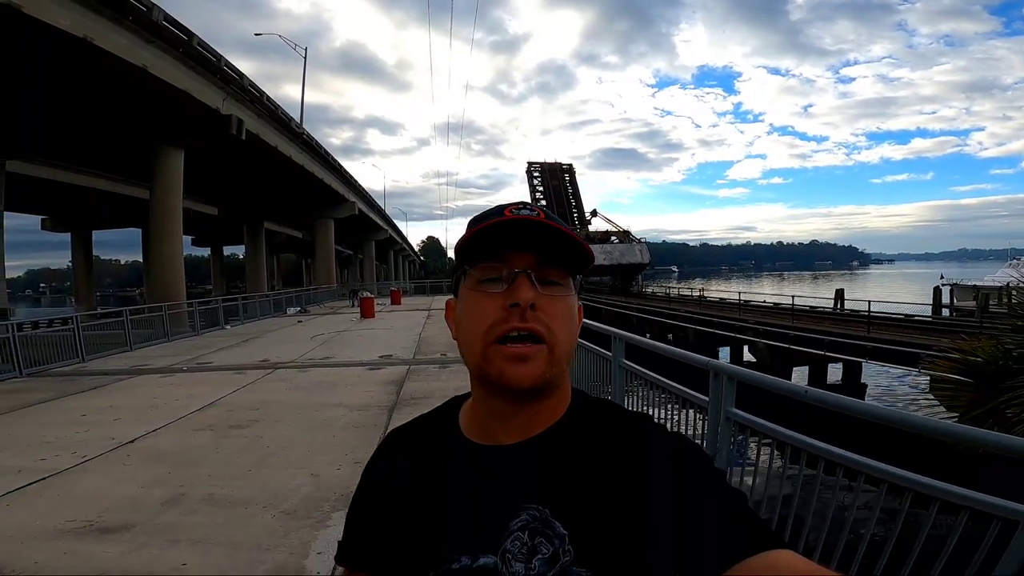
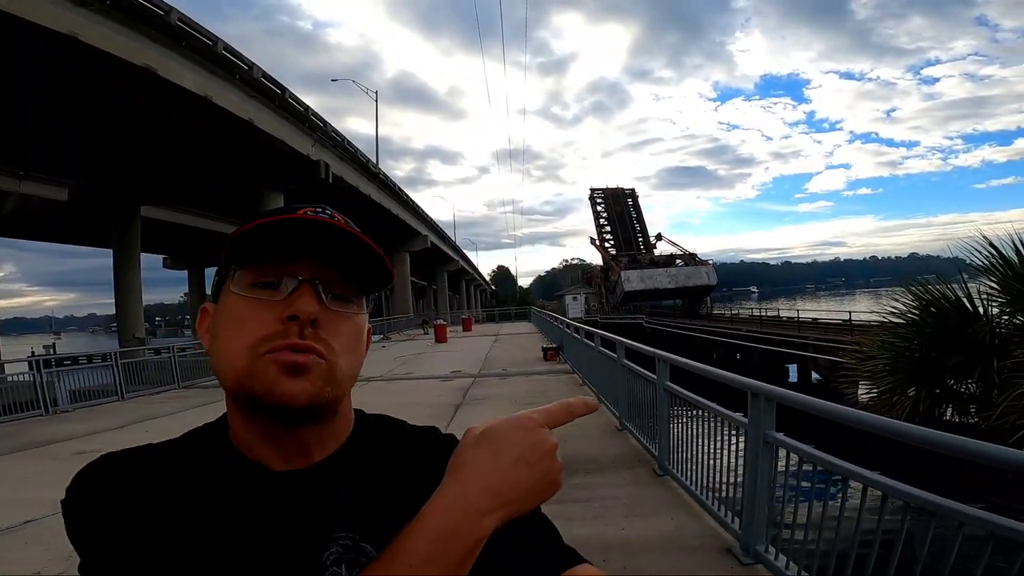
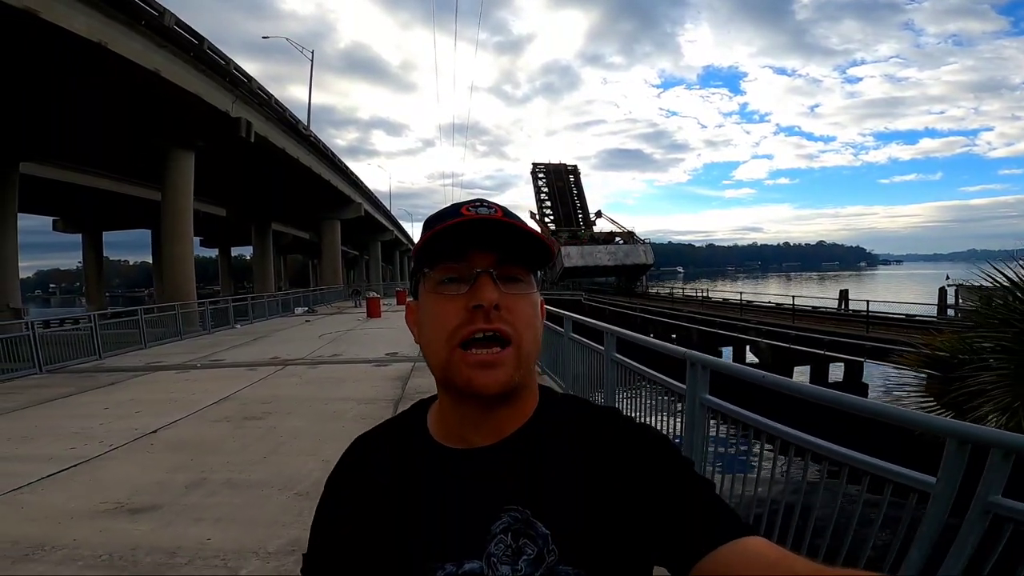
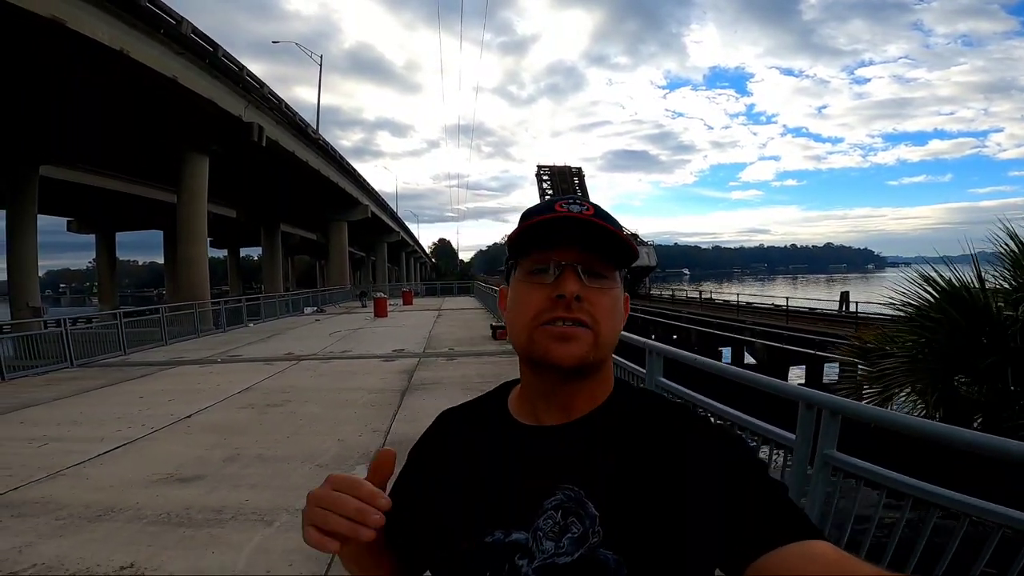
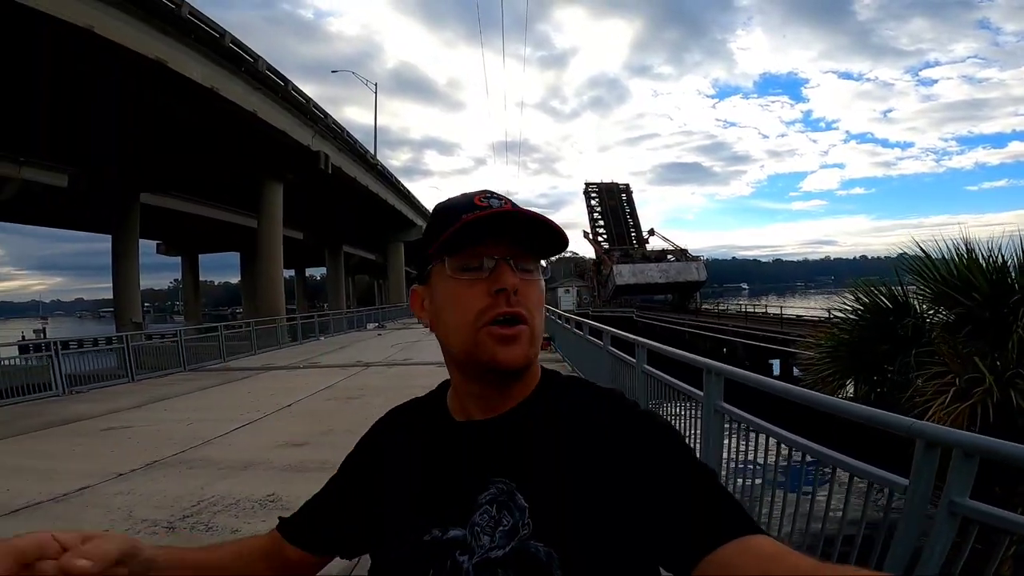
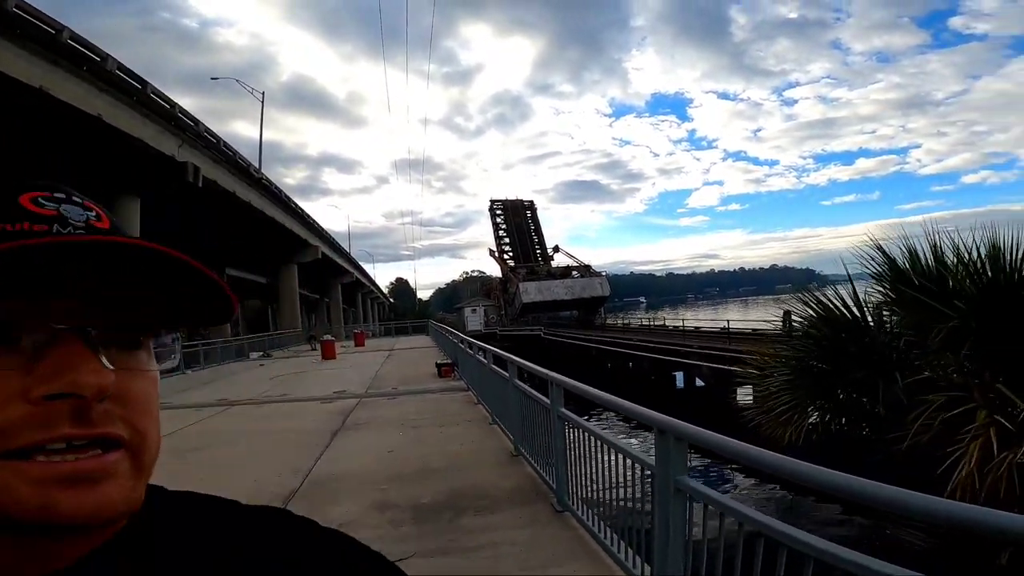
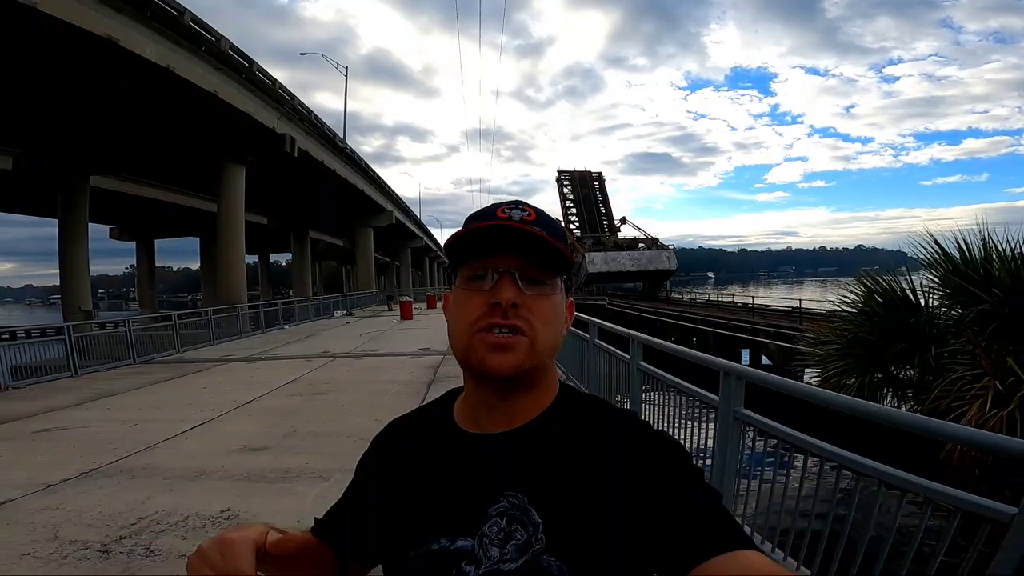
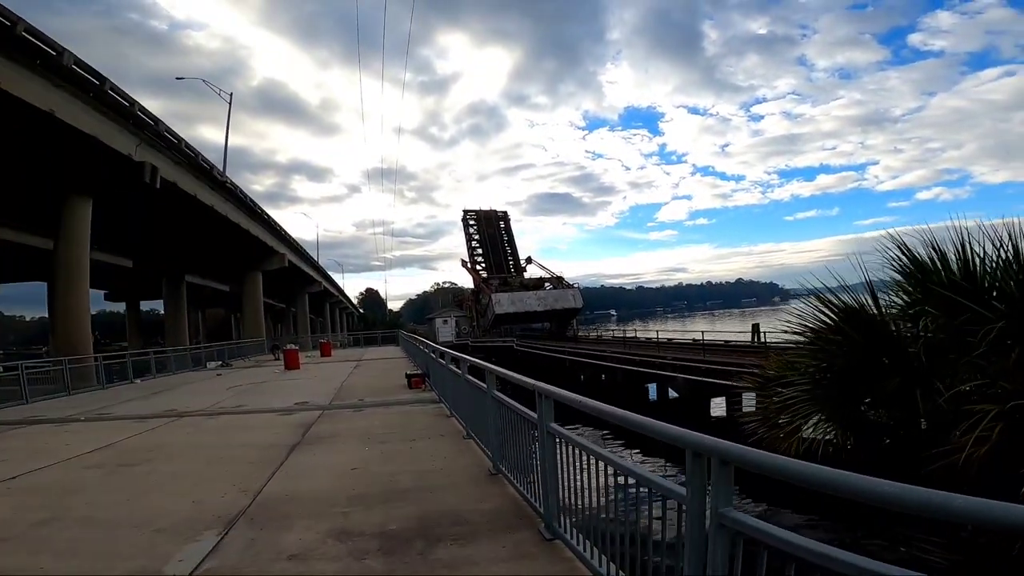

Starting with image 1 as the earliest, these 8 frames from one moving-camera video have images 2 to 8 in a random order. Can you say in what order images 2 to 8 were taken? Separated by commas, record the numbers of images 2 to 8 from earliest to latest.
3, 4, 7, 5, 2, 6, 8
